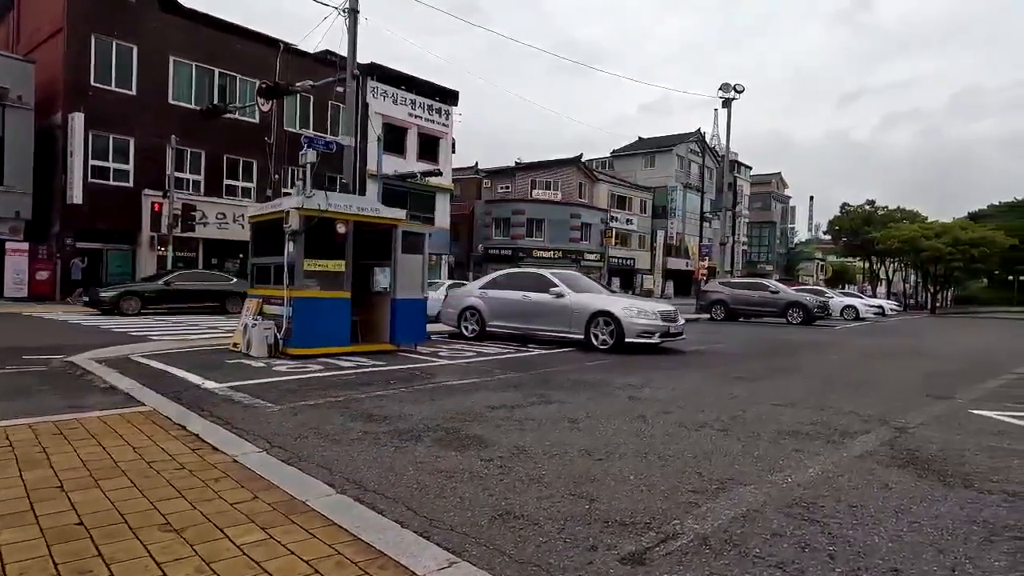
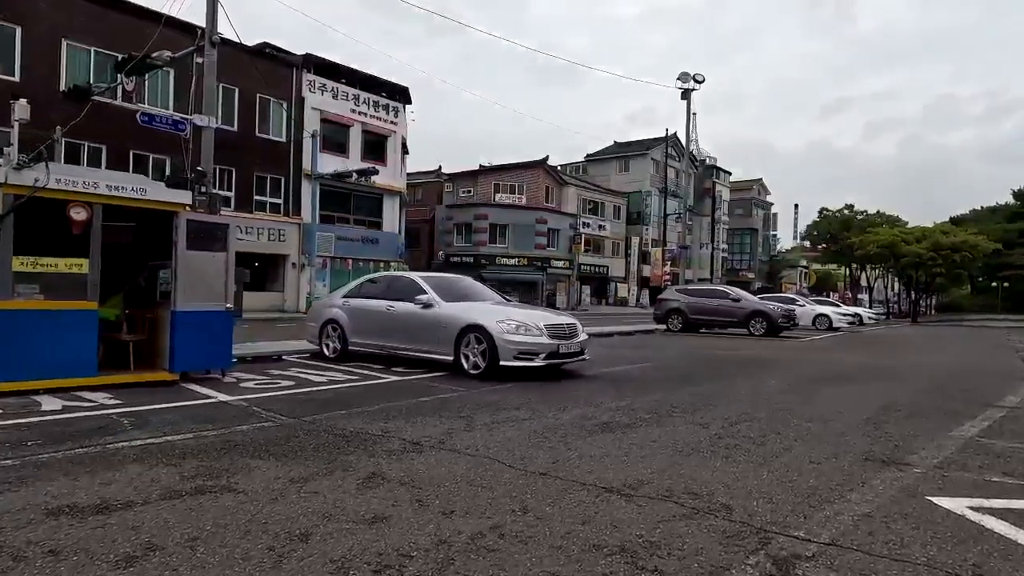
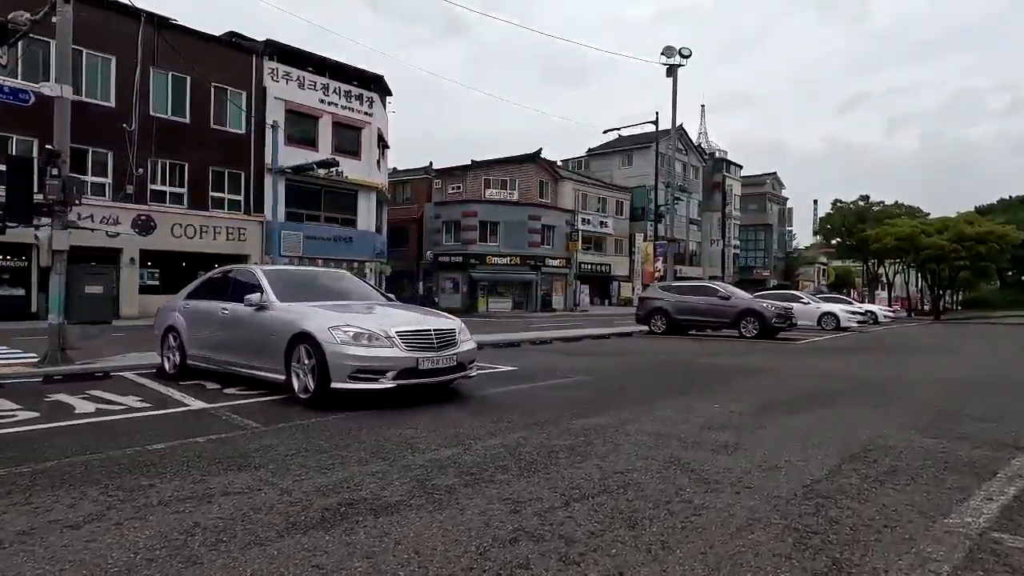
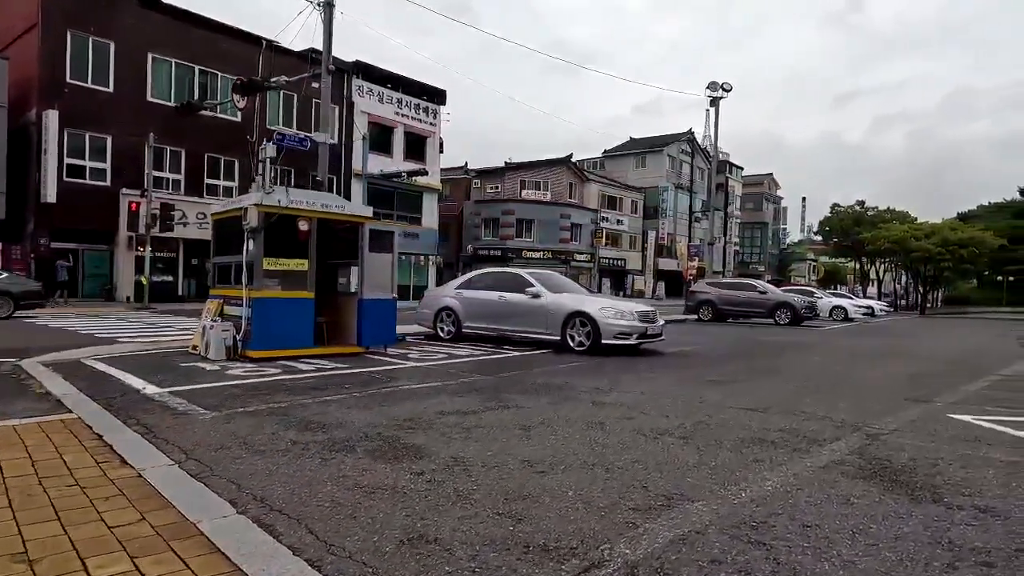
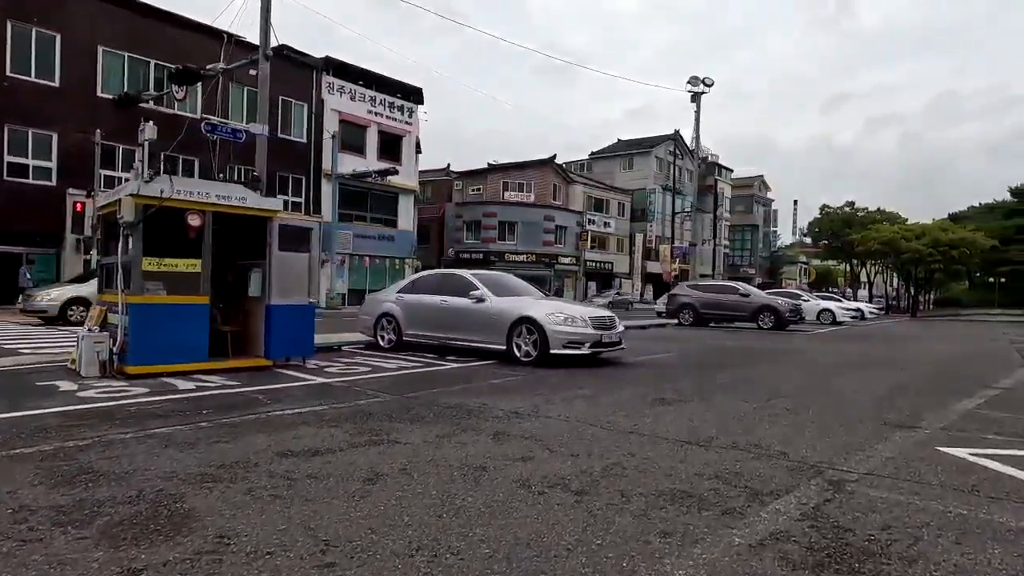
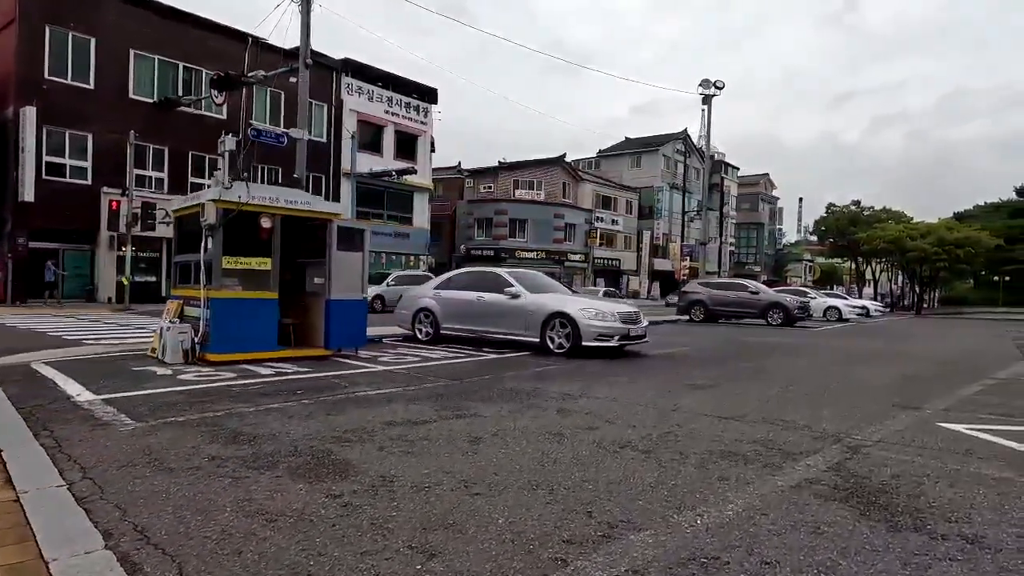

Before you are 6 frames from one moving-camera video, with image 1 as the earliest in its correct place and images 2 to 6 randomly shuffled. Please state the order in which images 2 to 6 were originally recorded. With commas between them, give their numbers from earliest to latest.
4, 6, 5, 2, 3
